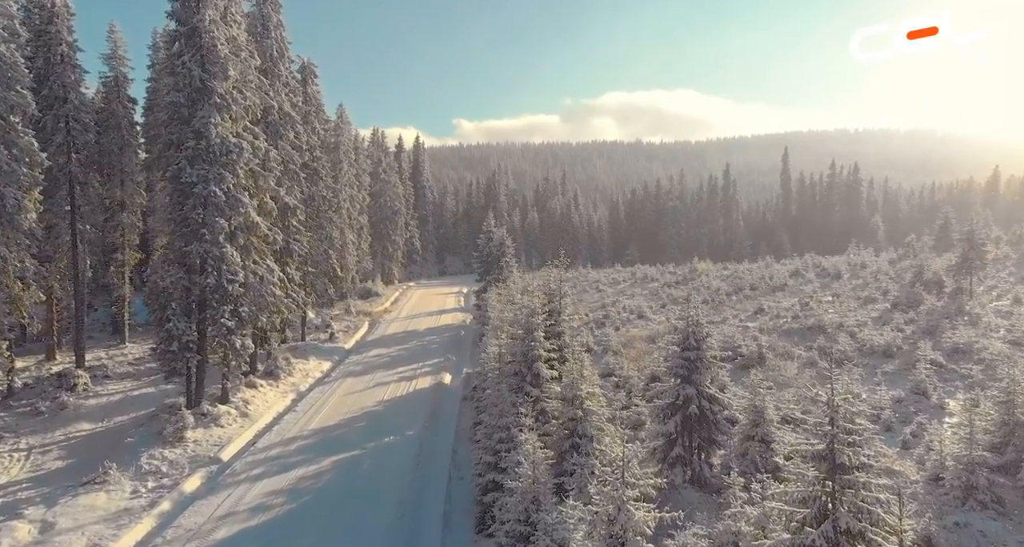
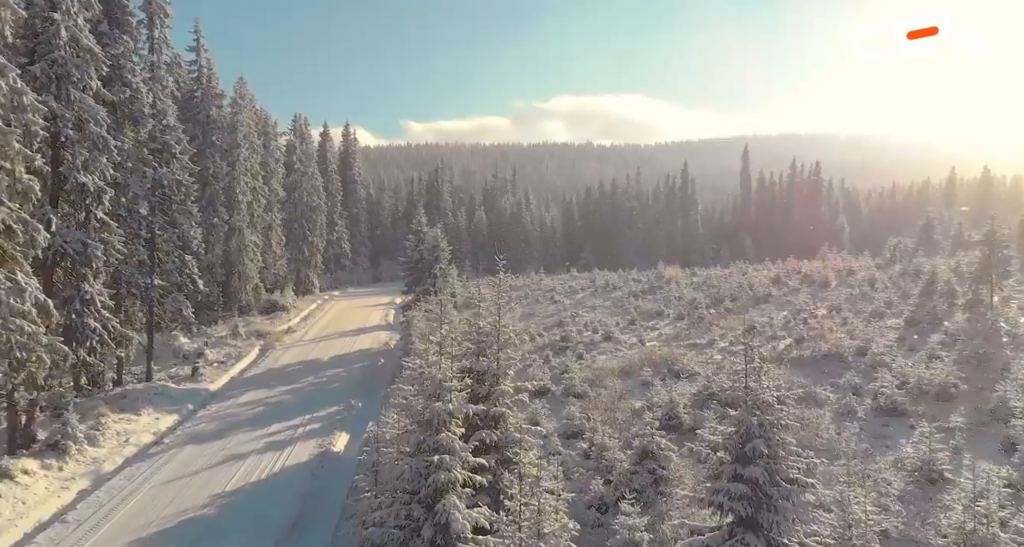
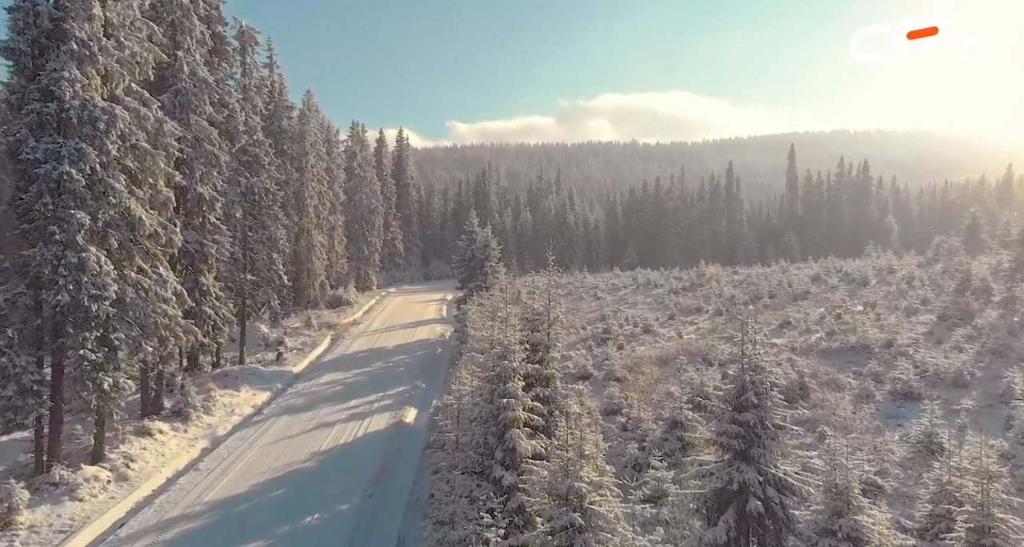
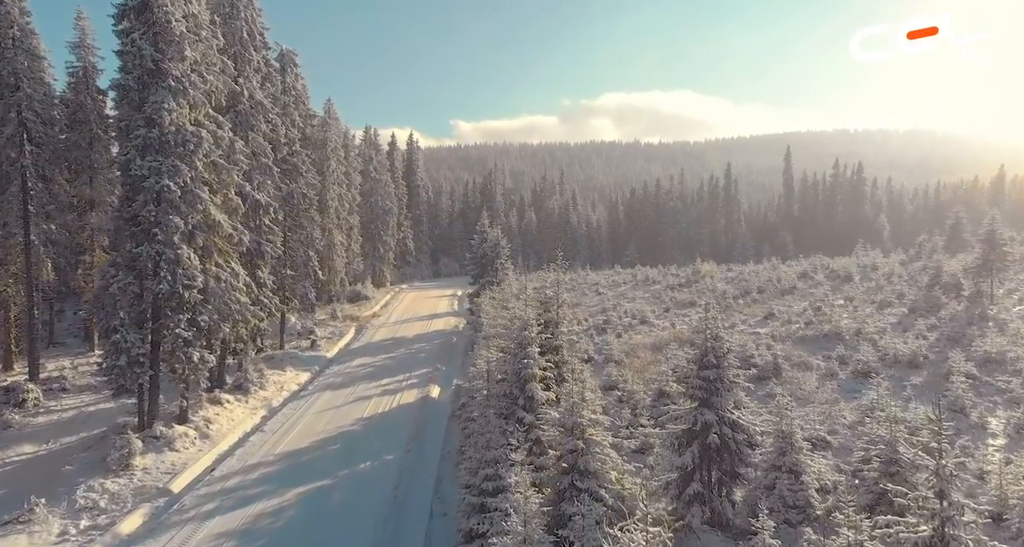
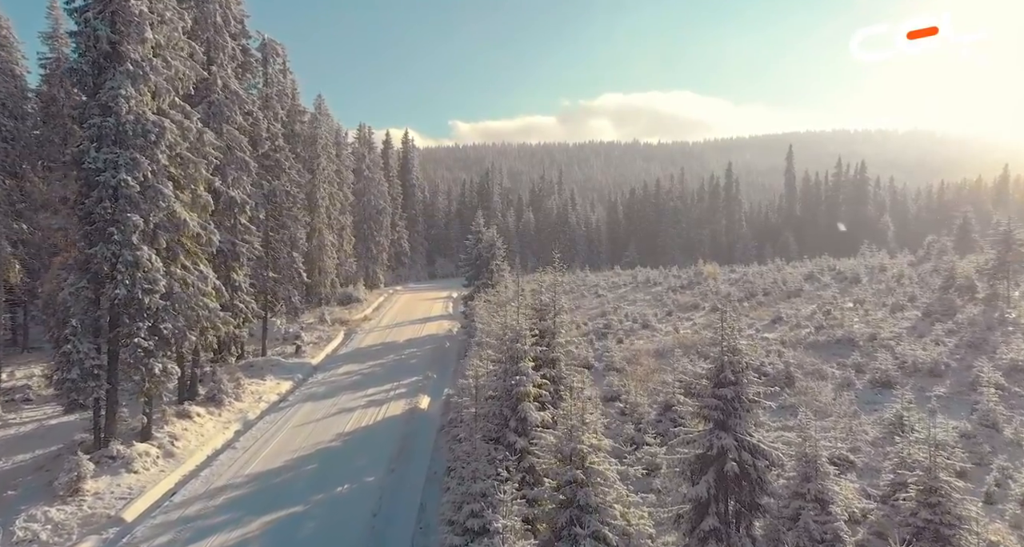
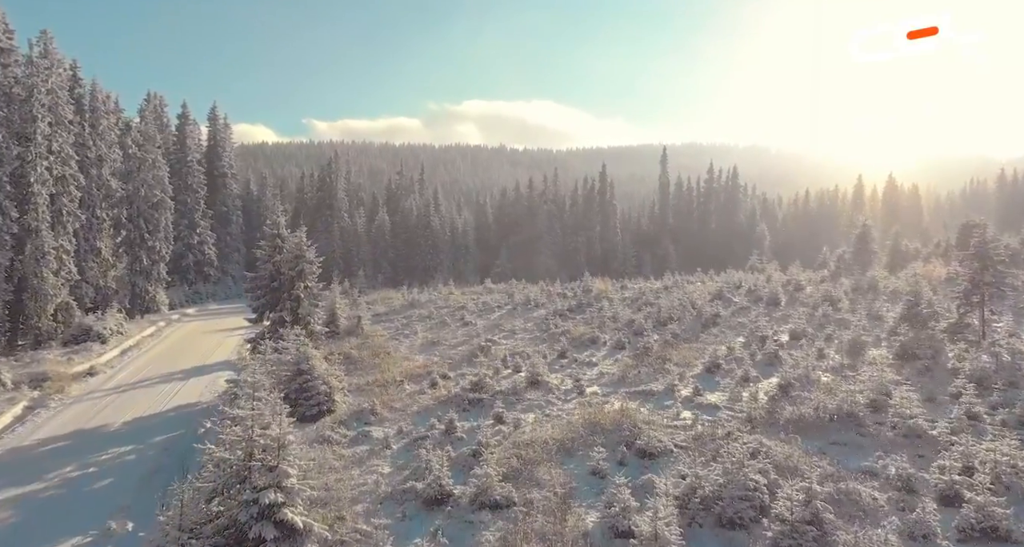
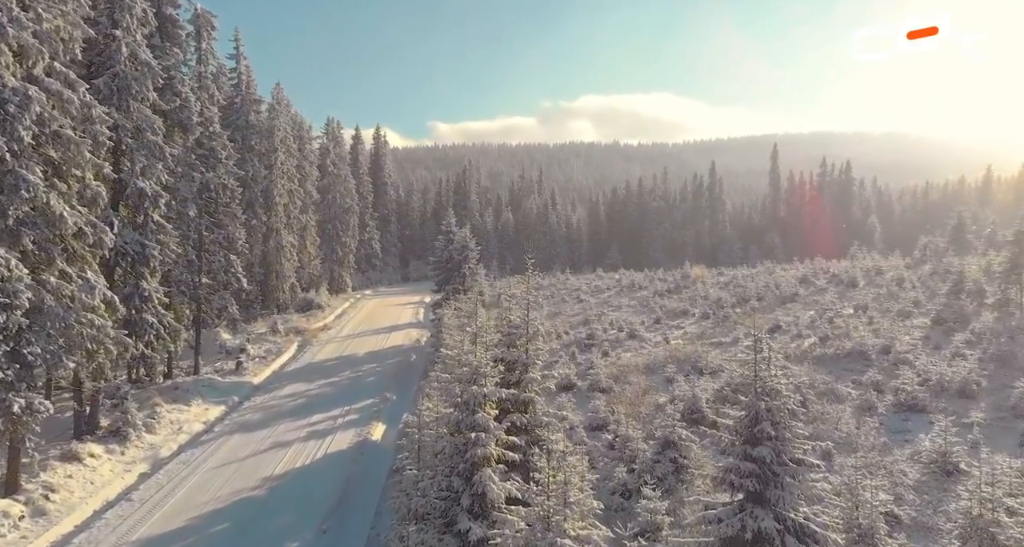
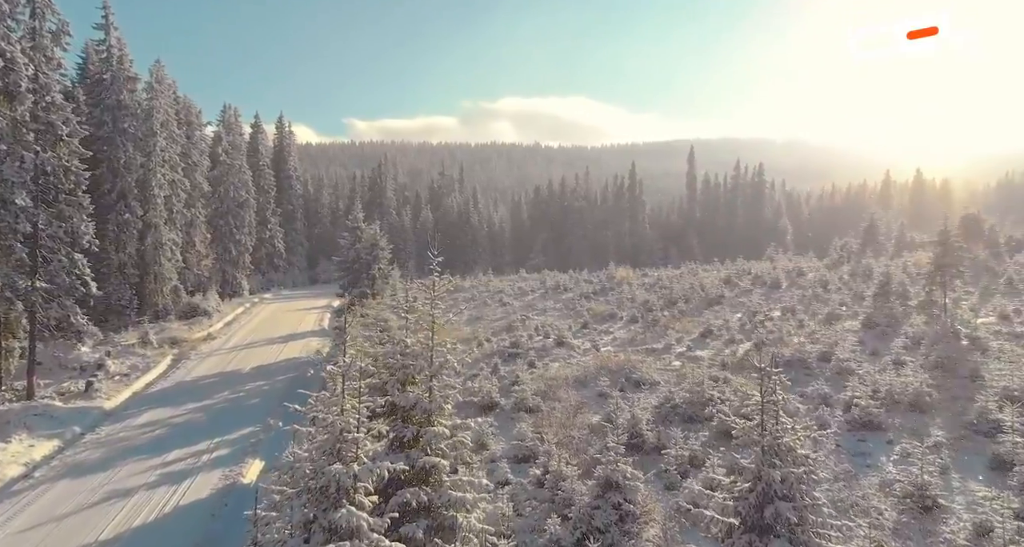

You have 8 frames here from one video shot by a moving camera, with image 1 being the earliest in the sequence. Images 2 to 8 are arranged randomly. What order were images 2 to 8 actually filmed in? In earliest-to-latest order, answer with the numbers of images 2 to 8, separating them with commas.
4, 5, 3, 7, 2, 8, 6
